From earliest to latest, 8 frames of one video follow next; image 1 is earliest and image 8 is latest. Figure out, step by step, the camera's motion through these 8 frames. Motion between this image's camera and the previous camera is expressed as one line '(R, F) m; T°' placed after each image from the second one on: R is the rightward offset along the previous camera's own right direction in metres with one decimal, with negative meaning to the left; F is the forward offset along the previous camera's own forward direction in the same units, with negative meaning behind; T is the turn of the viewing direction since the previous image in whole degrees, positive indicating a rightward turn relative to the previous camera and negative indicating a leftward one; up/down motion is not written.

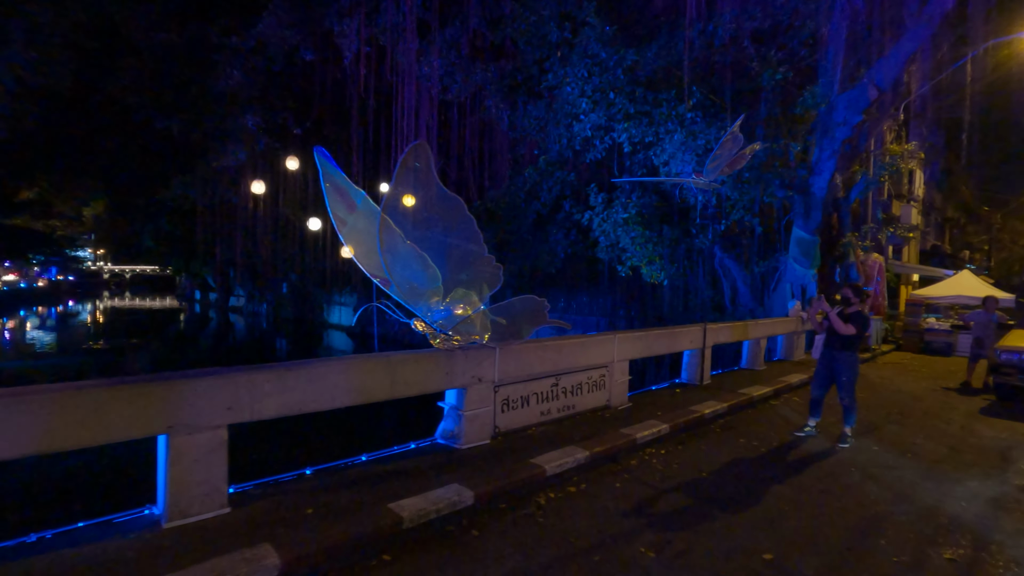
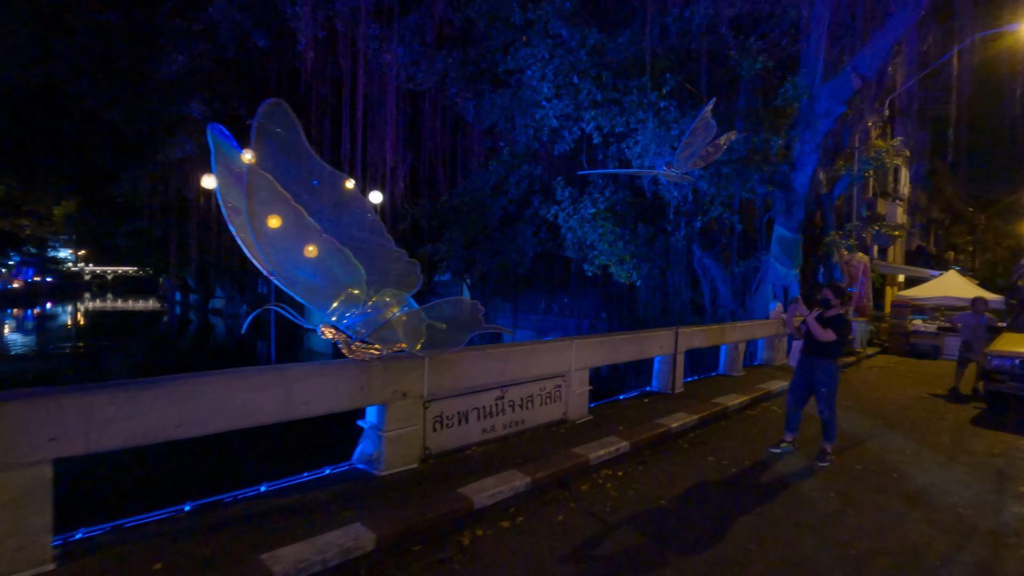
(+0.6, +0.8) m; +1°
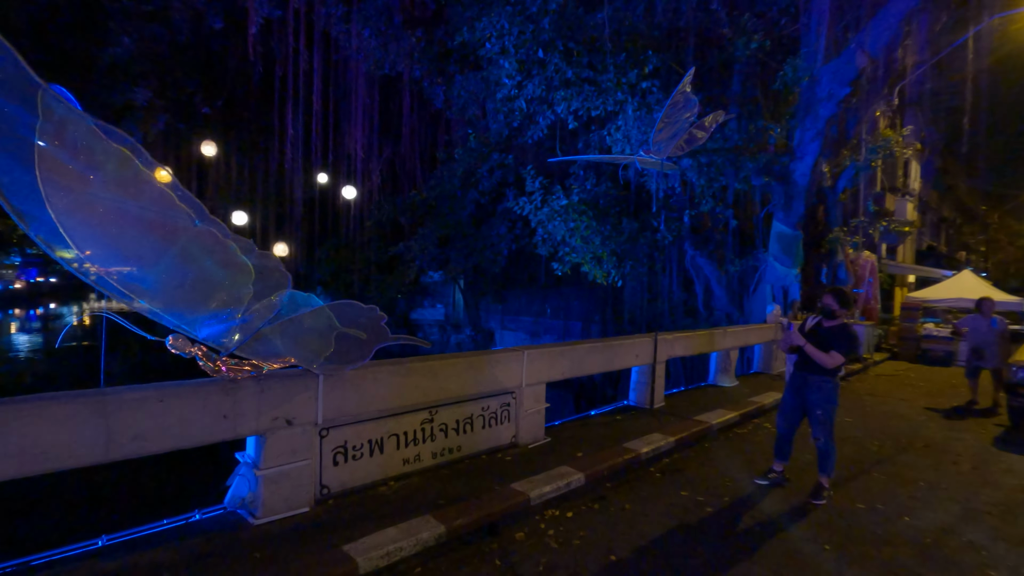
(+0.7, +1.0) m; -1°
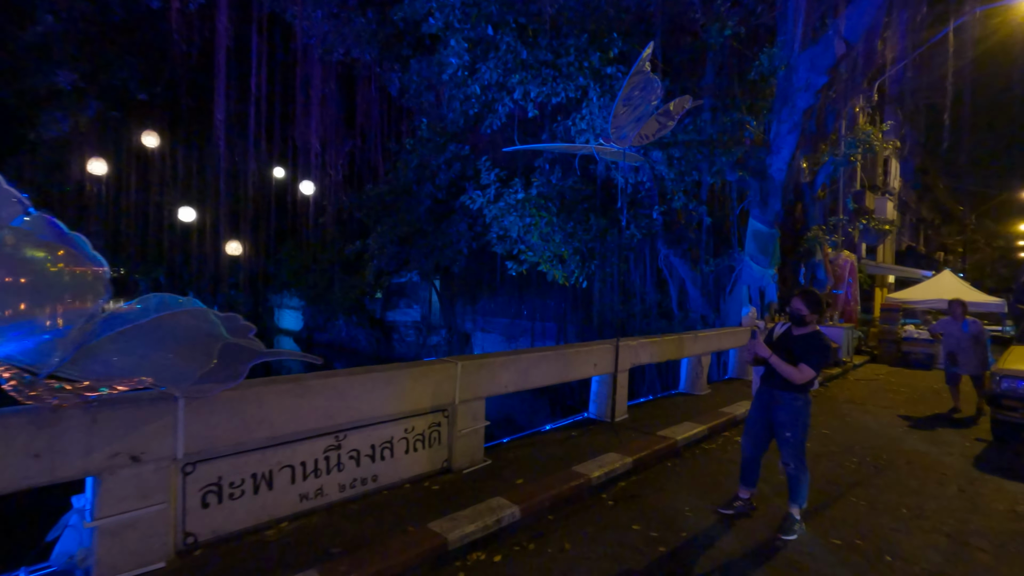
(+0.5, +0.7) m; +1°
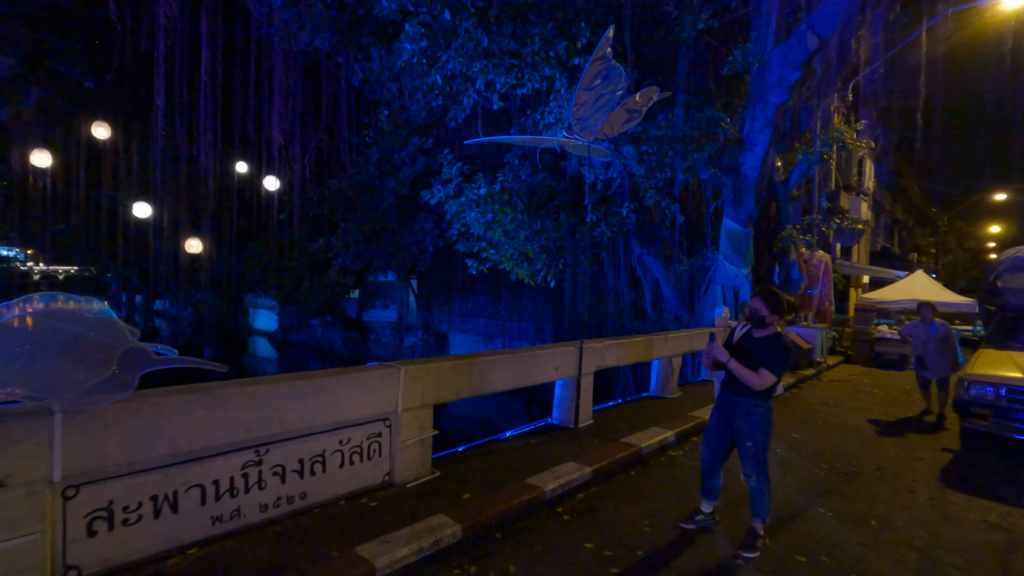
(+0.3, +0.4) m; +2°
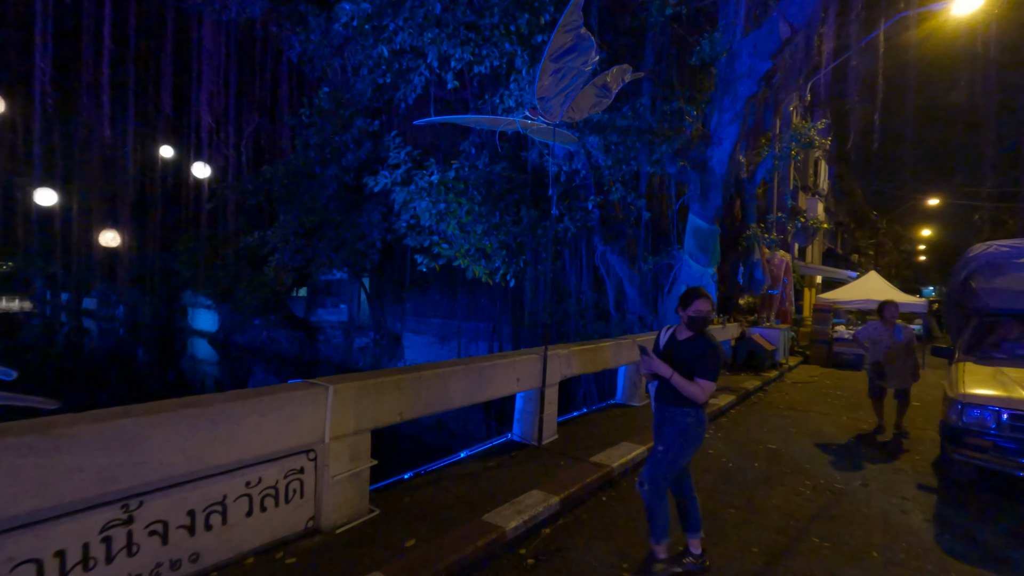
(0.0, +0.8) m; +5°
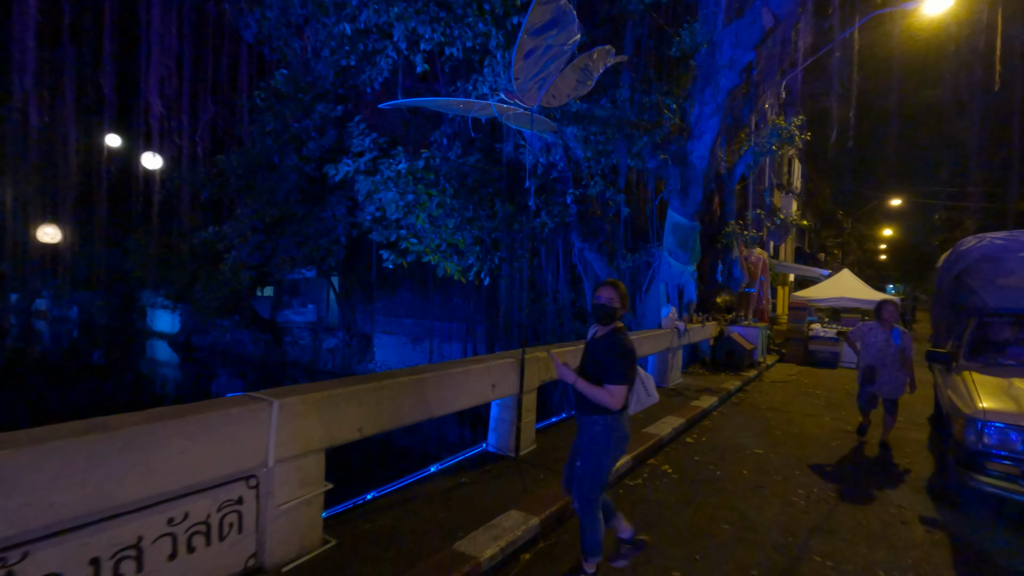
(0.0, +0.5) m; +3°
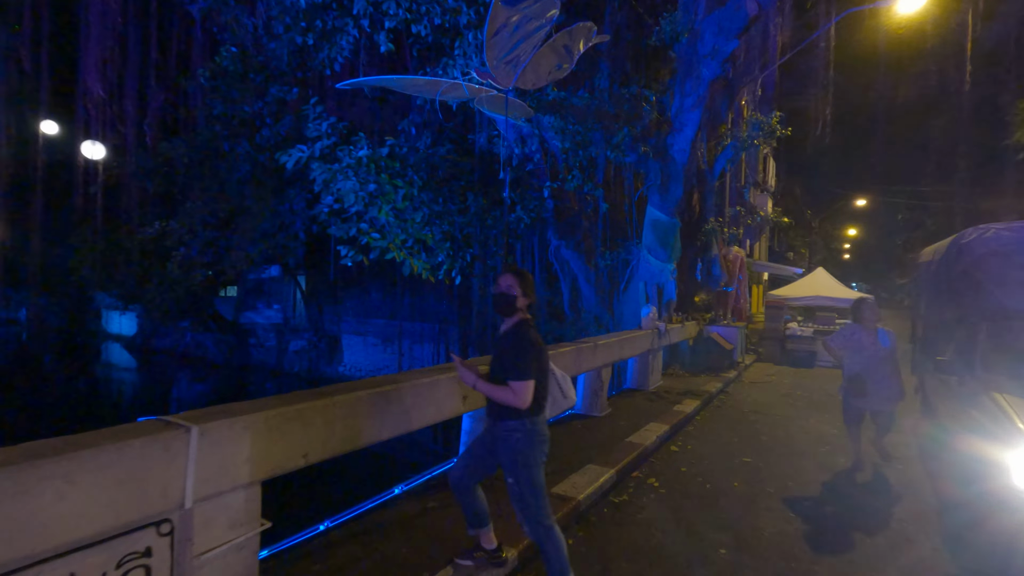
(0.0, +0.5) m; +3°
